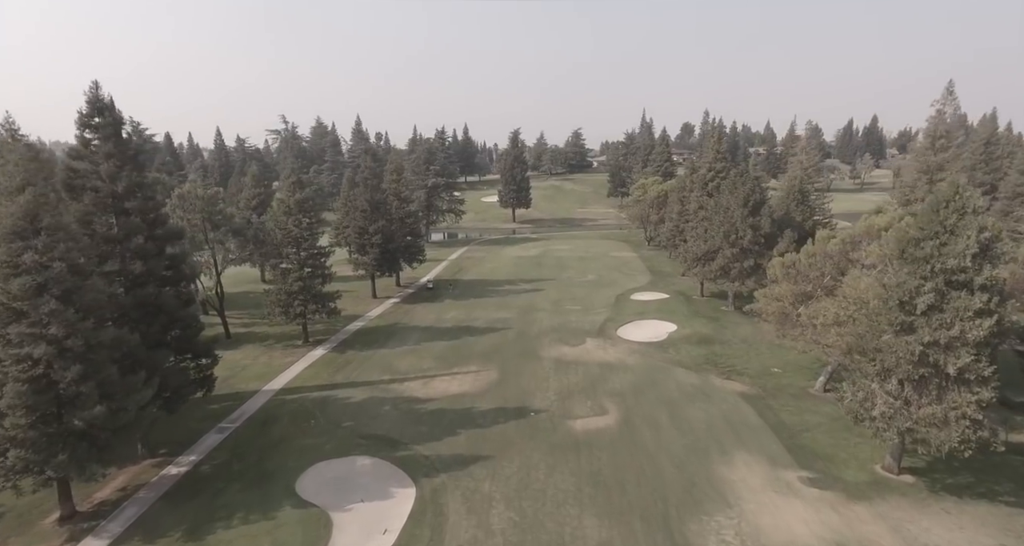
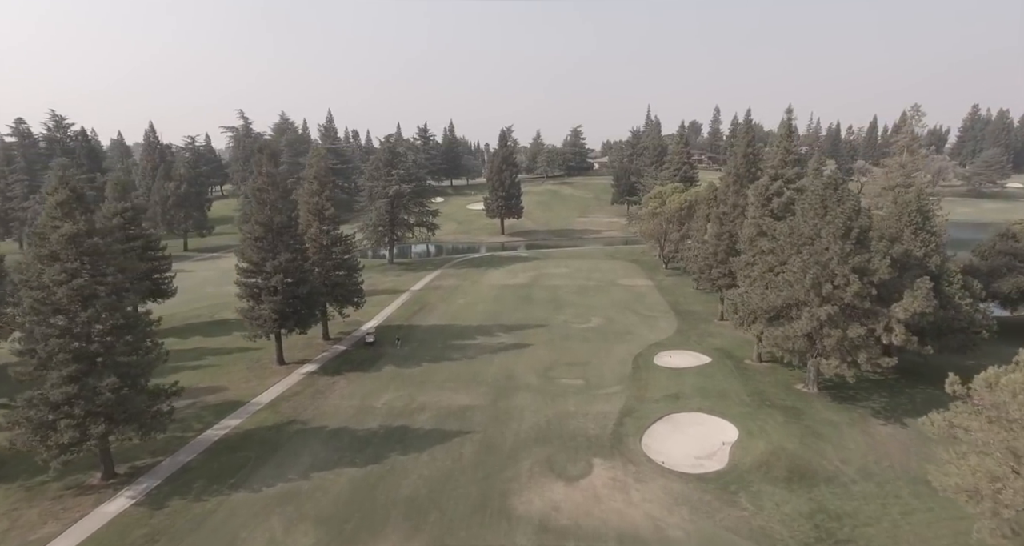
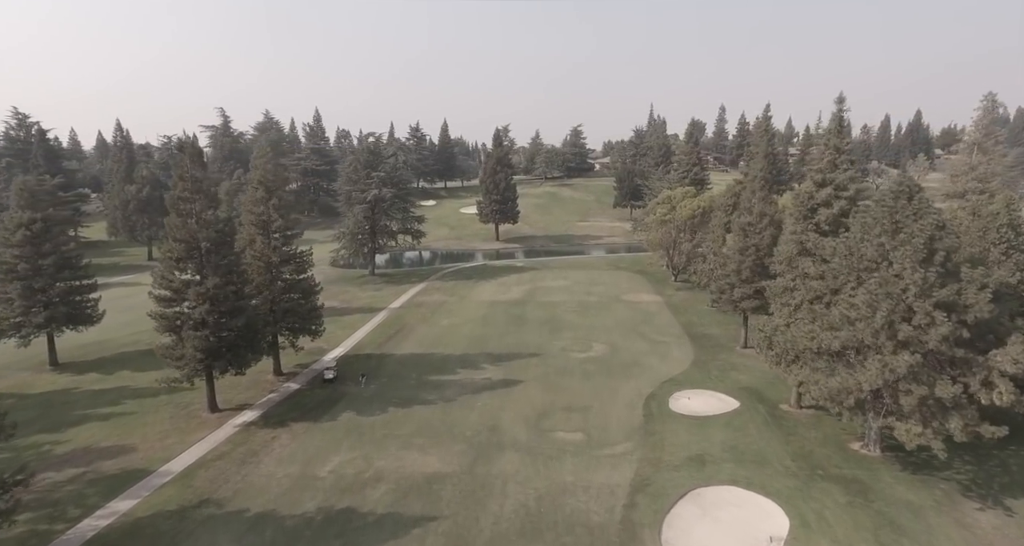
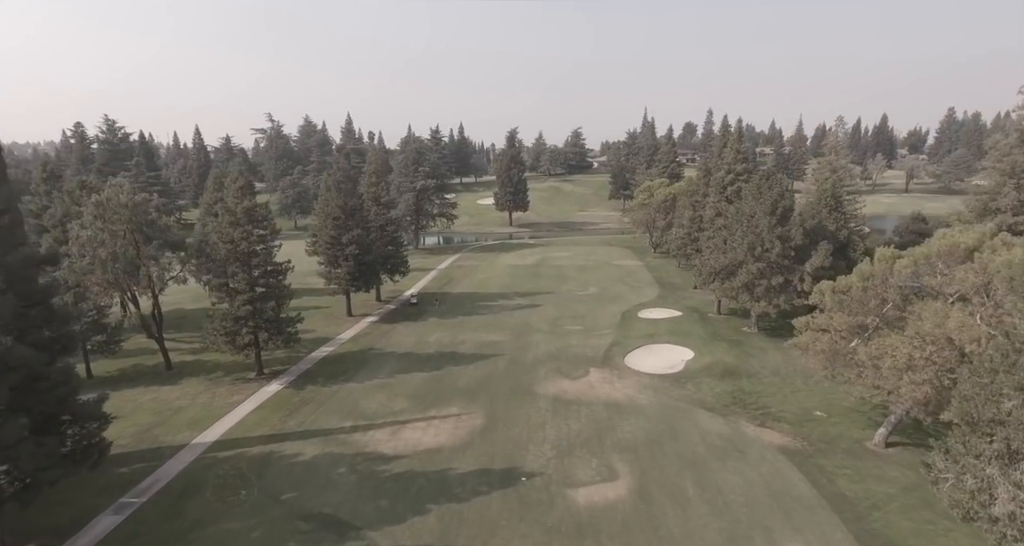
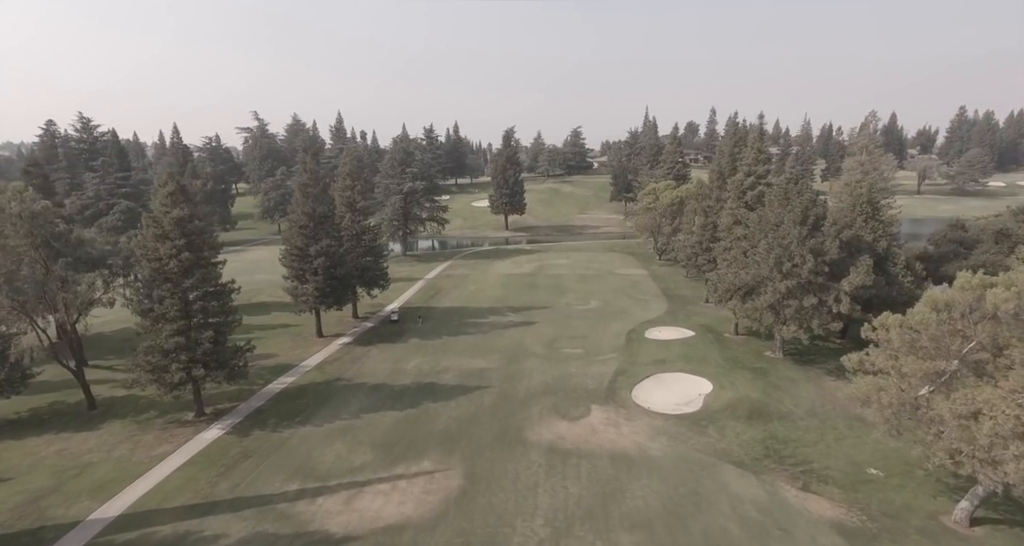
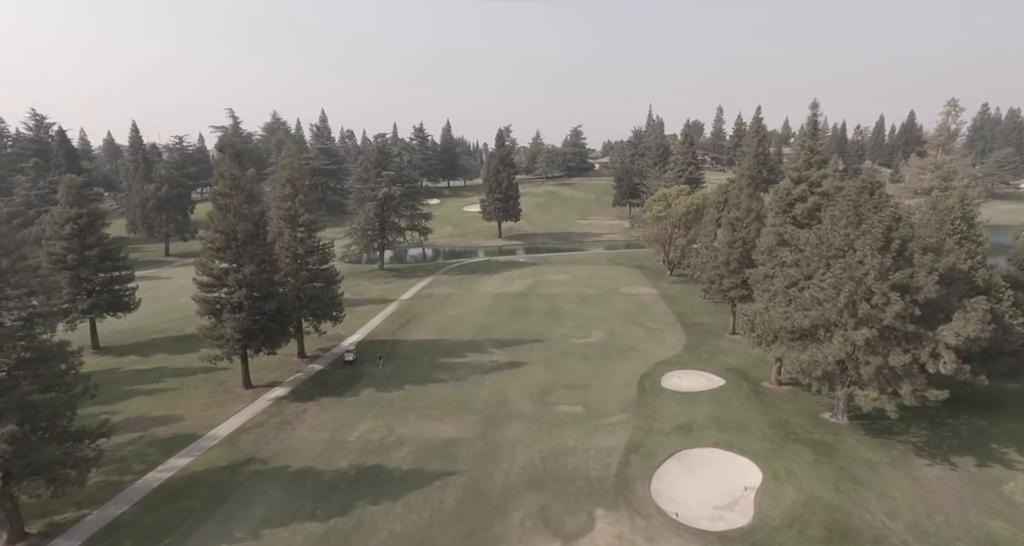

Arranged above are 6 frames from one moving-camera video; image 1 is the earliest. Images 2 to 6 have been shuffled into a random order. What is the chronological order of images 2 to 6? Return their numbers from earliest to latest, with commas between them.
4, 5, 2, 6, 3
